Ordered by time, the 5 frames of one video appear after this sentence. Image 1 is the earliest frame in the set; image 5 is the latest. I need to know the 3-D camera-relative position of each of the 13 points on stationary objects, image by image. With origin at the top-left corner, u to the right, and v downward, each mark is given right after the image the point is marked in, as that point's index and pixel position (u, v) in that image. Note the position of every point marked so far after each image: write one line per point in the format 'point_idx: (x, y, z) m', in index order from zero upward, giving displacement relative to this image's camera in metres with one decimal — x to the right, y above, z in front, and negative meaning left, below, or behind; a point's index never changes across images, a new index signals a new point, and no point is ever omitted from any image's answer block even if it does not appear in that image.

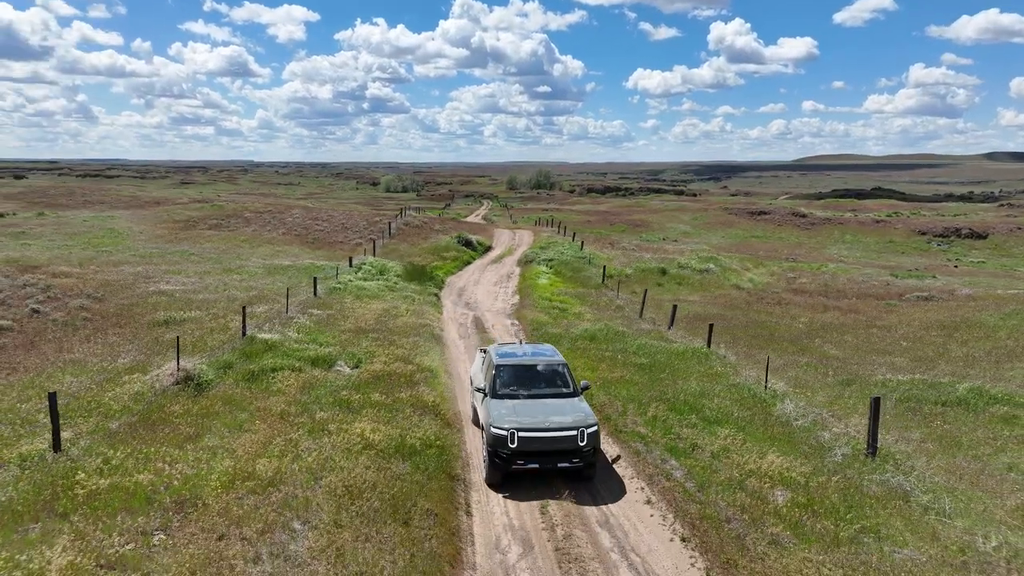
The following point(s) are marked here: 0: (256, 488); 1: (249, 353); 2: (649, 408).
0: (-4.2, -3.2, +11.5) m
1: (-7.4, -1.8, +19.6) m
2: (+3.3, -2.9, +16.7) m
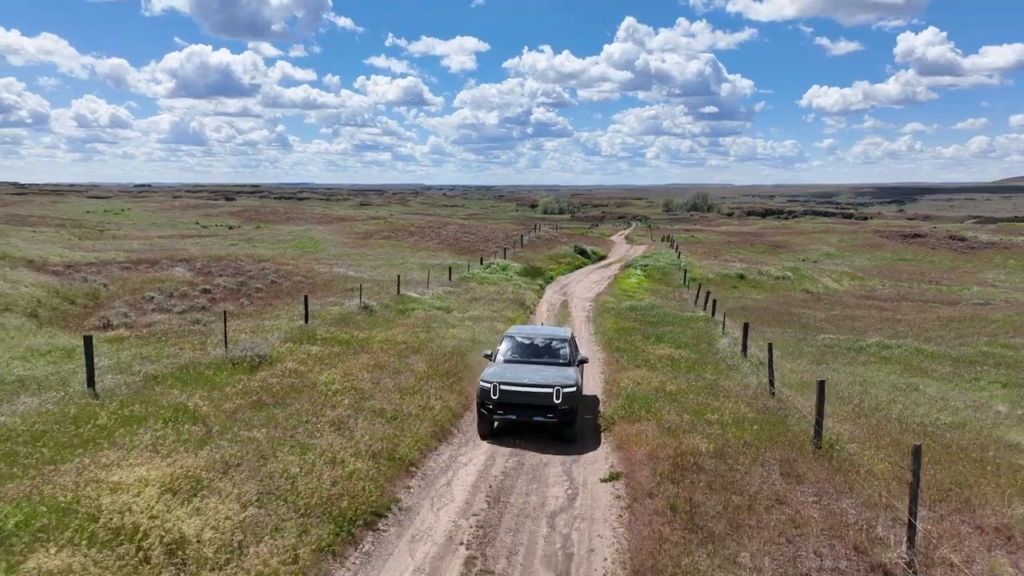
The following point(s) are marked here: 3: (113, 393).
0: (-3.9, -1.8, +23.4) m
1: (-5.1, -0.6, +32.1) m
2: (+4.6, -1.9, +26.9) m
3: (-8.4, -2.2, +14.8) m
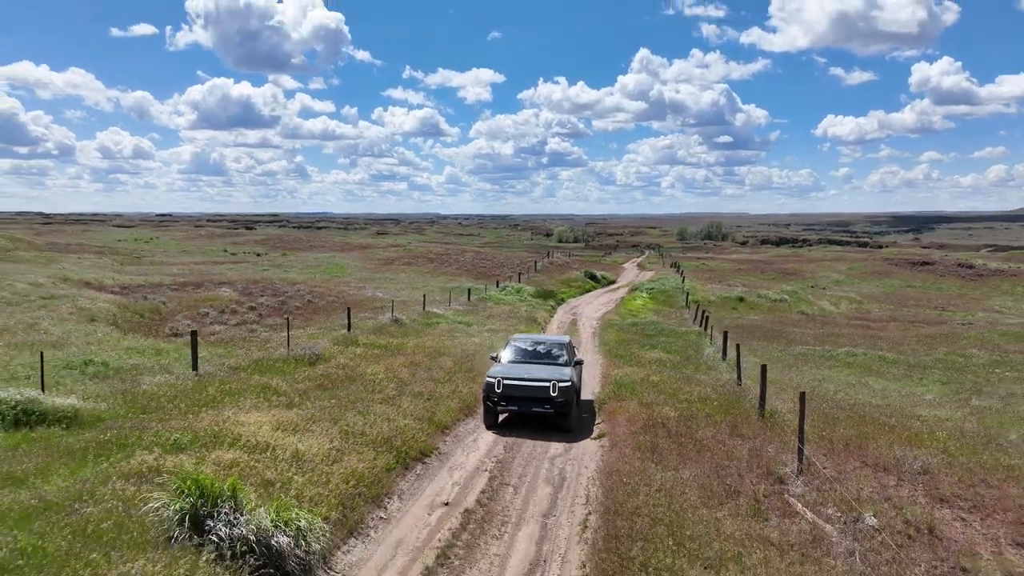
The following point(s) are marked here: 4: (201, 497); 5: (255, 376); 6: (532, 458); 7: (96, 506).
0: (-3.4, -2.3, +27.5) m
1: (-4.5, -1.4, +36.2) m
2: (+5.1, -2.5, +30.8) m
3: (-8.1, -2.3, +19.0) m
4: (-4.0, -2.6, +9.0) m
5: (-7.2, -2.5, +19.8) m
6: (+0.4, -3.7, +15.1) m
7: (-5.4, -2.8, +9.1) m
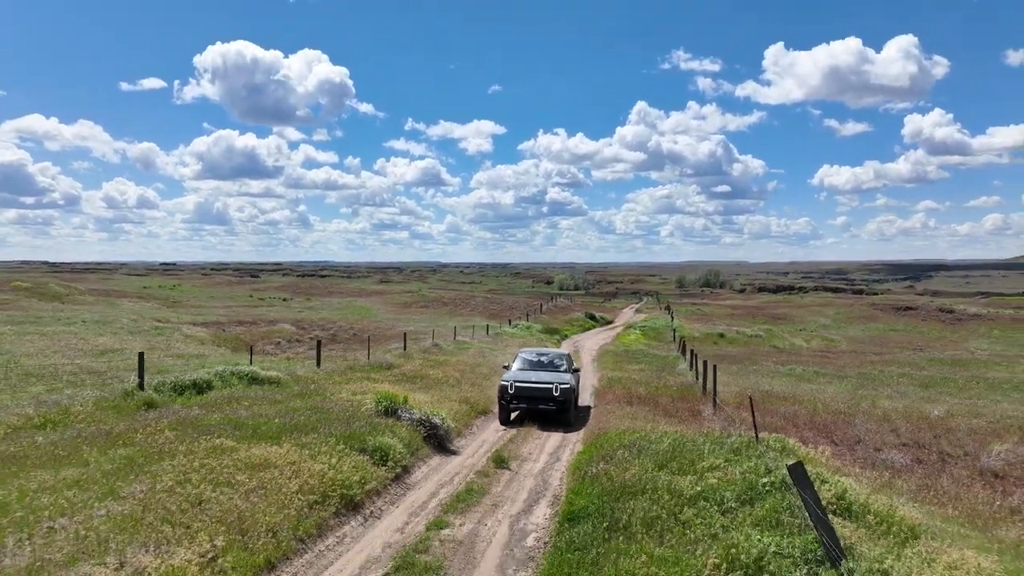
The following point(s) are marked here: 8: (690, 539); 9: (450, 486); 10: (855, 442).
0: (-2.4, -3.8, +36.1) m
1: (-3.5, -3.5, +44.9) m
2: (+6.1, -4.2, +39.4) m
3: (-7.2, -3.2, +27.7) m
4: (-3.1, -2.8, +17.7) m
5: (-6.3, -3.4, +28.5) m
6: (+1.4, -4.3, +23.7) m
7: (-4.4, -3.0, +17.8) m
8: (+2.0, -2.8, +7.9) m
9: (-1.2, -3.8, +13.4) m
10: (+8.2, -3.6, +16.9) m
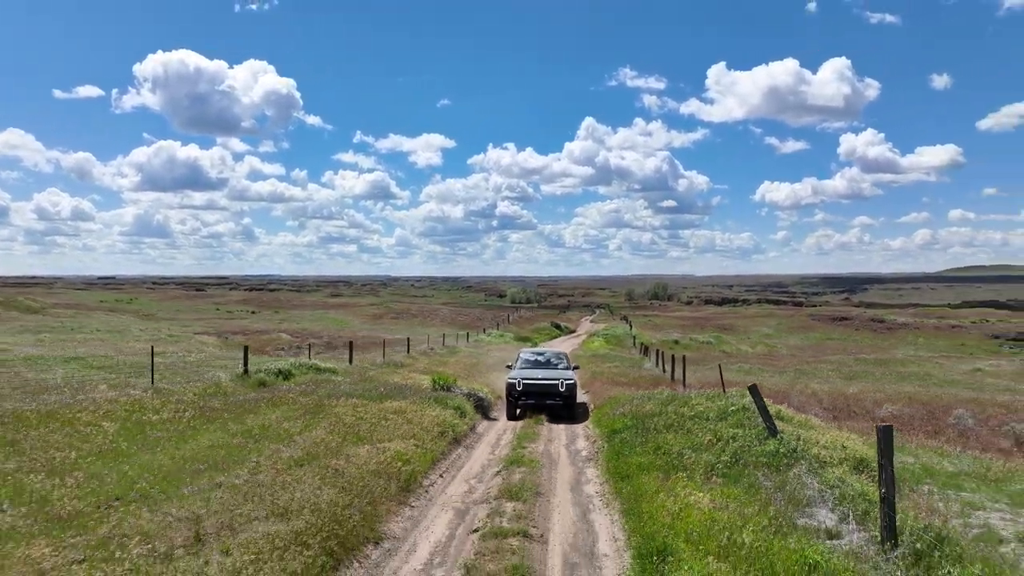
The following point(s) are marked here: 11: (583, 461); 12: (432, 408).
0: (-2.9, -4.4, +41.5) m
1: (-4.6, -4.3, +50.2) m
2: (+5.4, -4.8, +45.3) m
3: (-7.1, -3.6, +32.7) m
4: (-2.2, -3.0, +23.0) m
5: (-6.2, -3.9, +33.6) m
6: (+1.7, -4.6, +29.3) m
7: (-3.6, -3.2, +23.0) m
8: (+3.5, -2.8, +13.6) m
9: (-0.1, -3.9, +18.9) m
10: (+9.1, -3.8, +23.0) m
11: (+1.5, -3.6, +14.7) m
12: (-2.0, -3.1, +17.9) m
